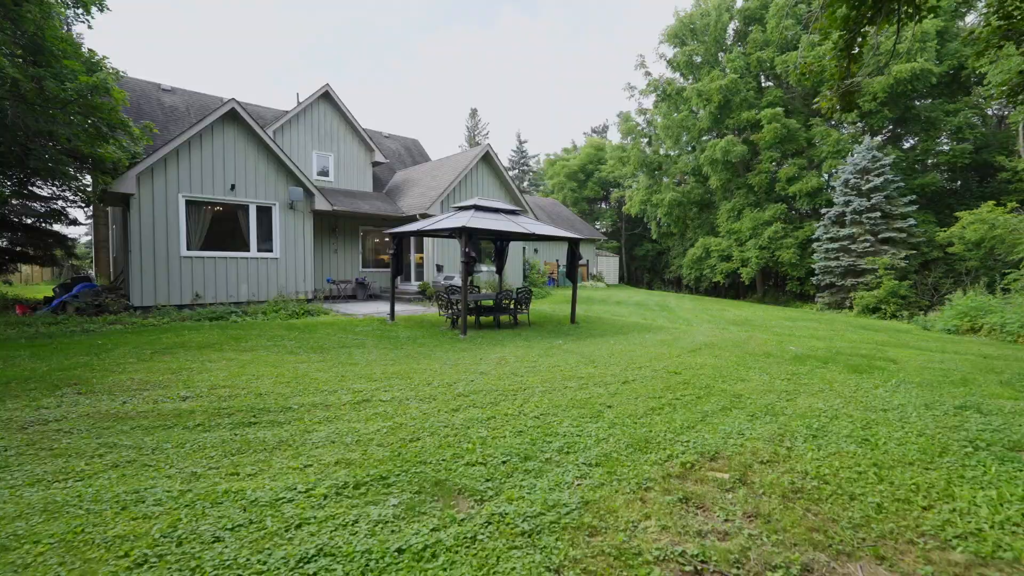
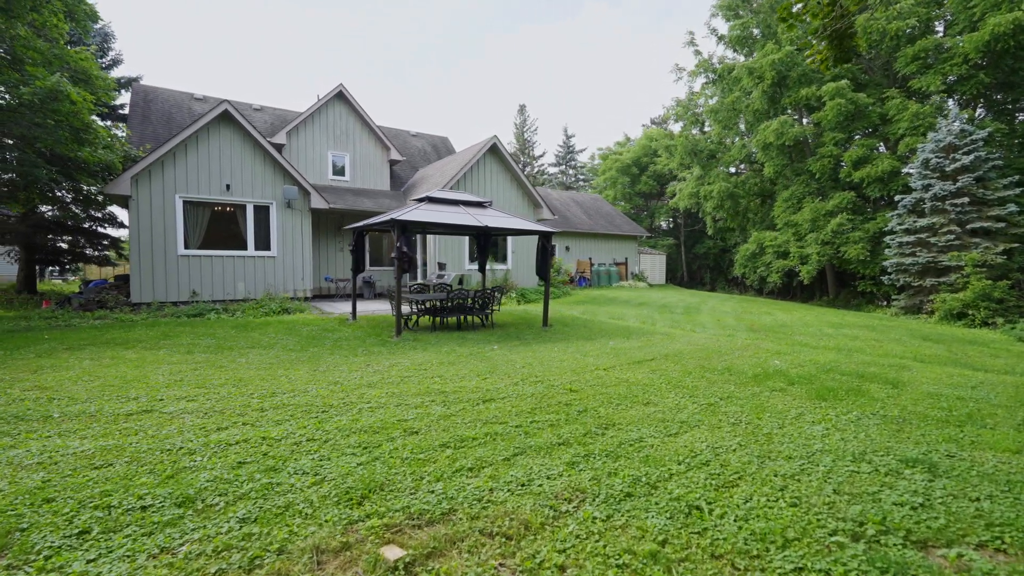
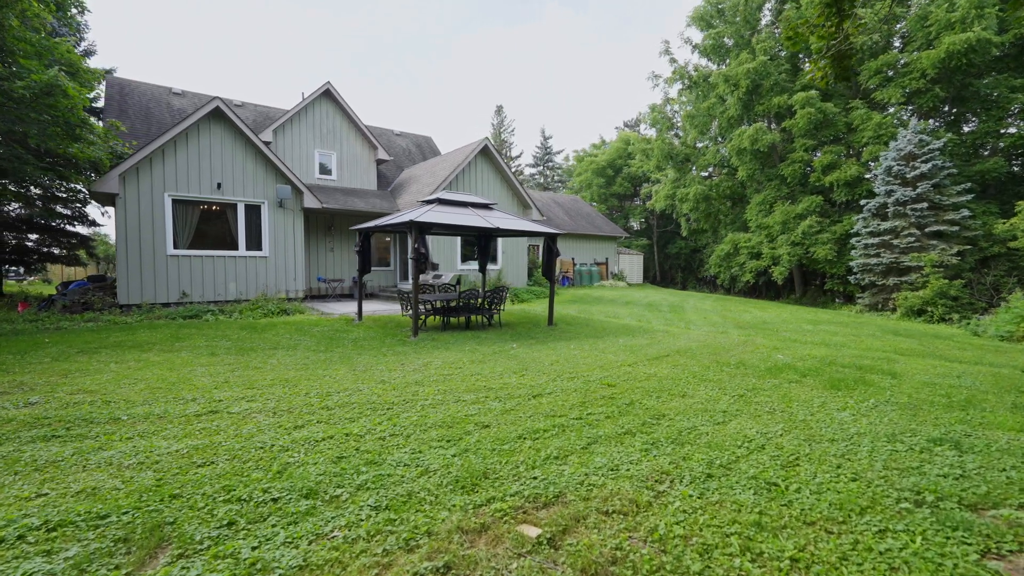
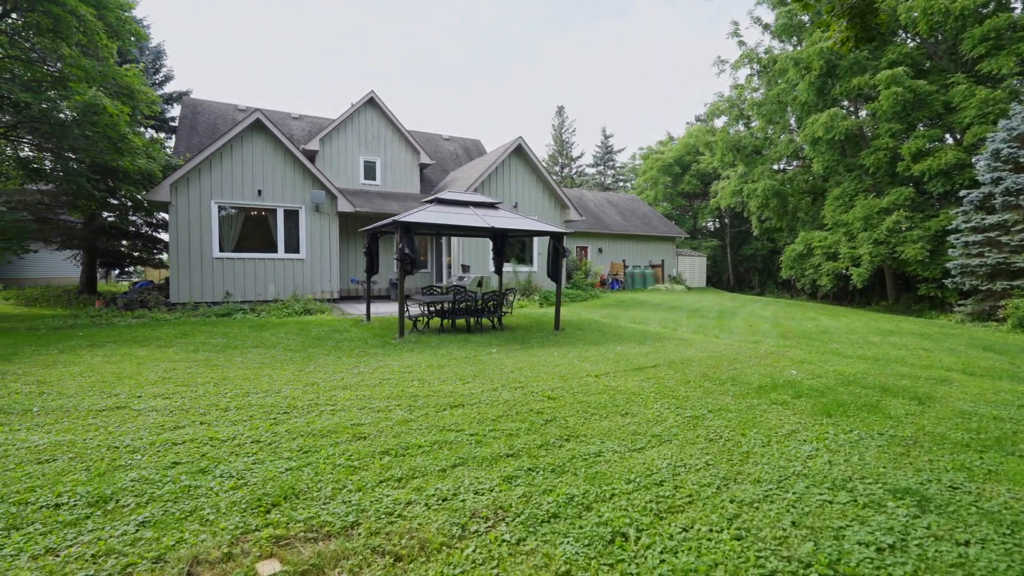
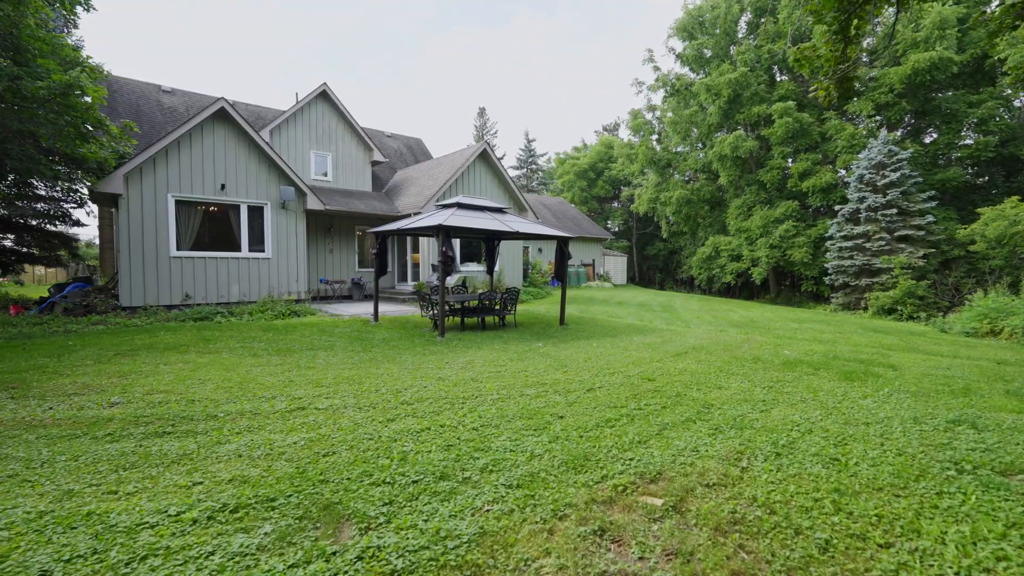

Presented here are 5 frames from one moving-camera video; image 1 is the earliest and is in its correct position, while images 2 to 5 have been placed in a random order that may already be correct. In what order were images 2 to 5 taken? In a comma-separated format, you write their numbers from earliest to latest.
5, 3, 2, 4
